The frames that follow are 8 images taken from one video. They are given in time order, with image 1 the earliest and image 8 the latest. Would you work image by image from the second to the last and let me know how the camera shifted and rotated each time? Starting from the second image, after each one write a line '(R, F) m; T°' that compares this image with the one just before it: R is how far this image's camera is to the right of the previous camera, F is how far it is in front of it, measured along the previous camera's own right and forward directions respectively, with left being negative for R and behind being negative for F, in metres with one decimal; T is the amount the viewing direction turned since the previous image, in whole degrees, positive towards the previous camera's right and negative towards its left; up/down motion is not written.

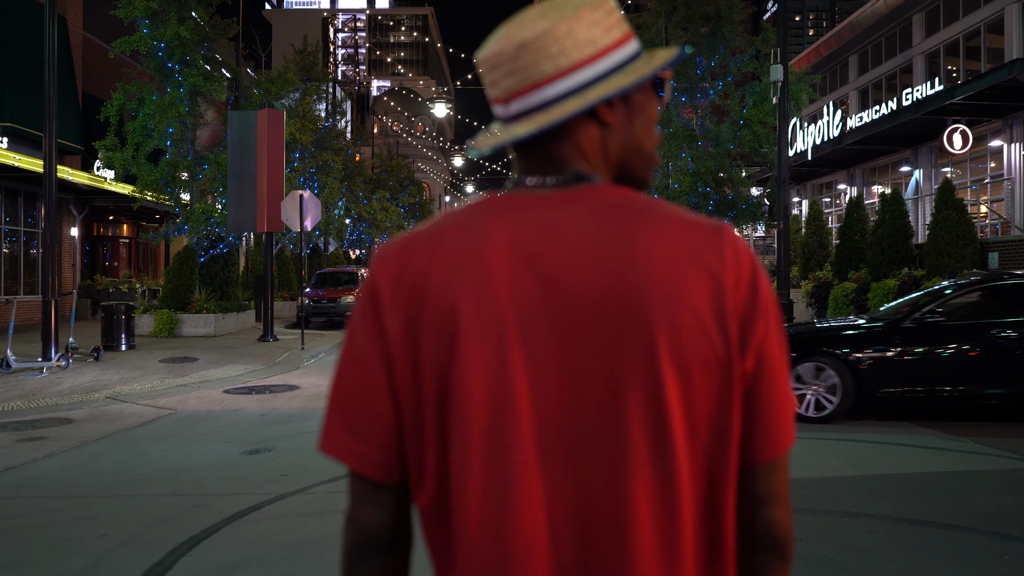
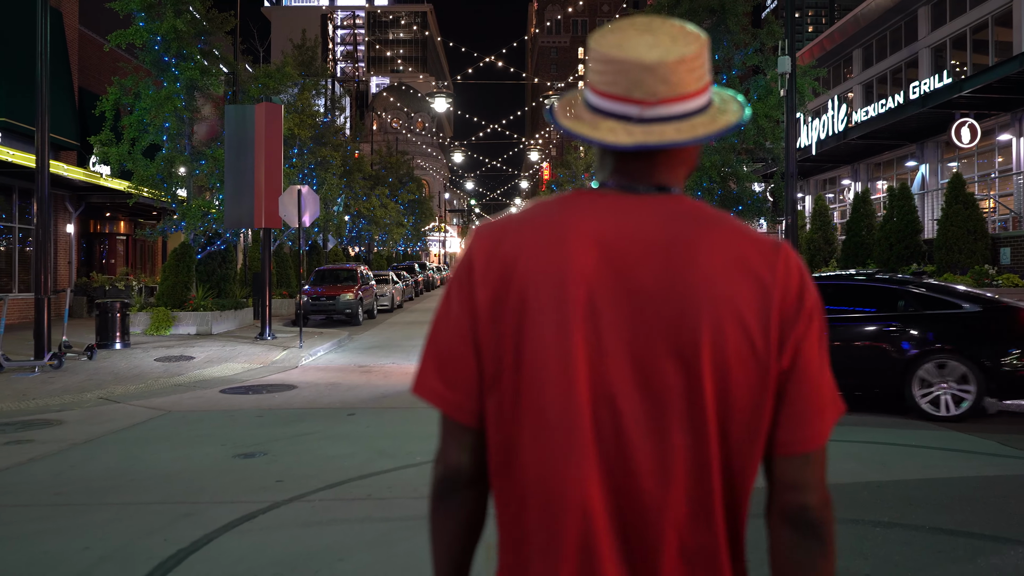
(-0.1, +0.3) m; 0°
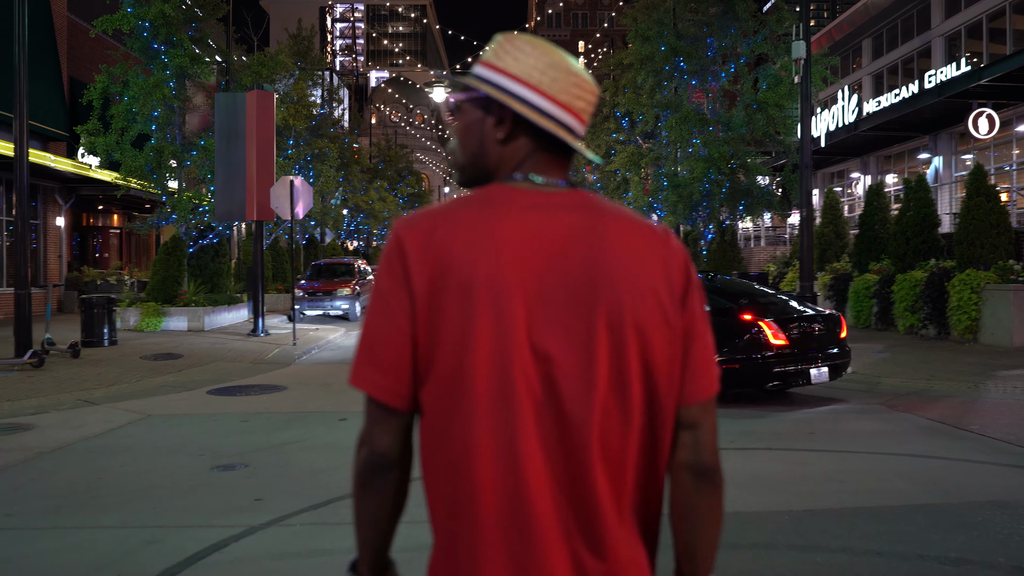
(0.0, +0.7) m; 0°
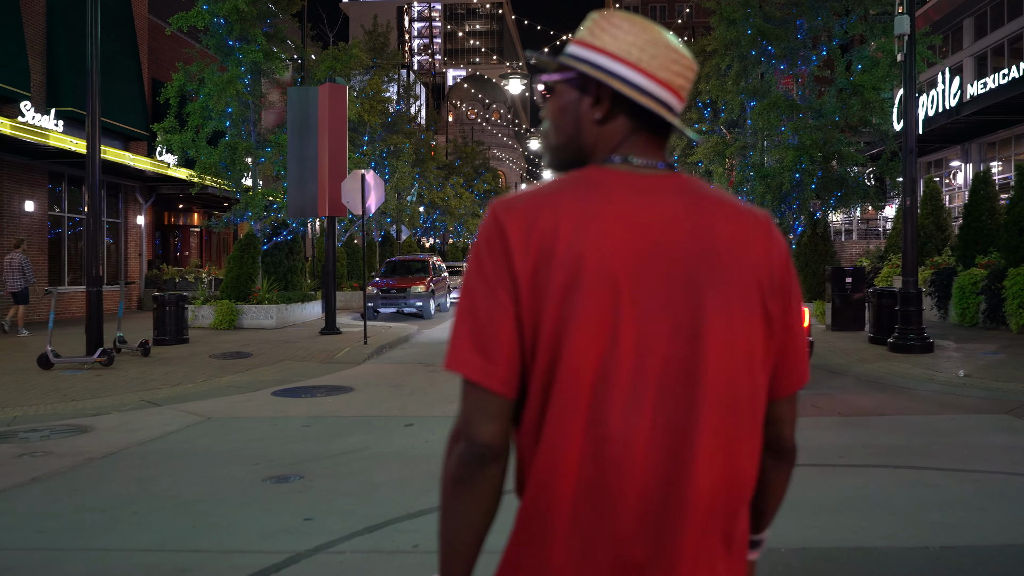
(0.0, +0.7) m; -5°
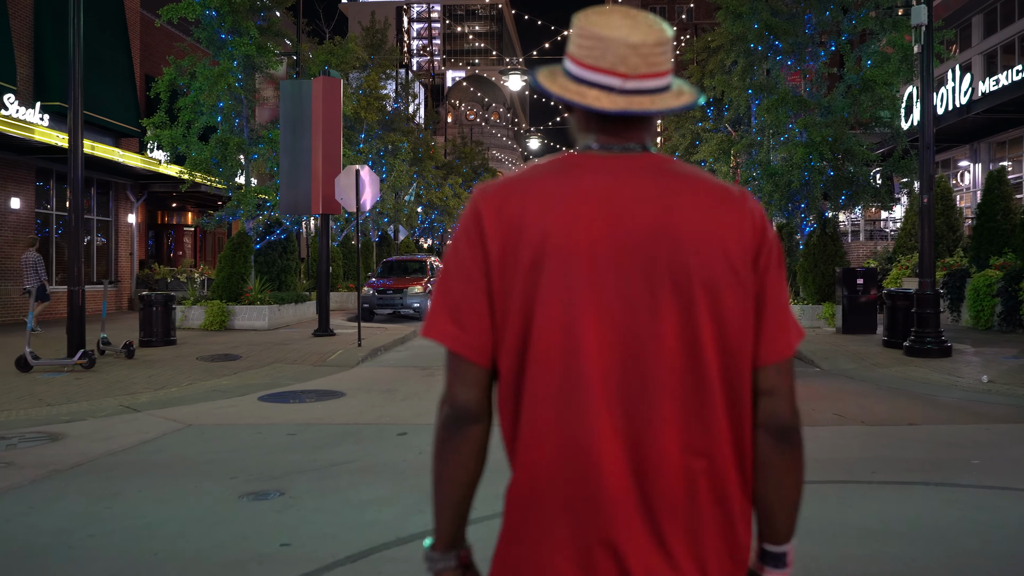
(0.0, +0.6) m; 0°
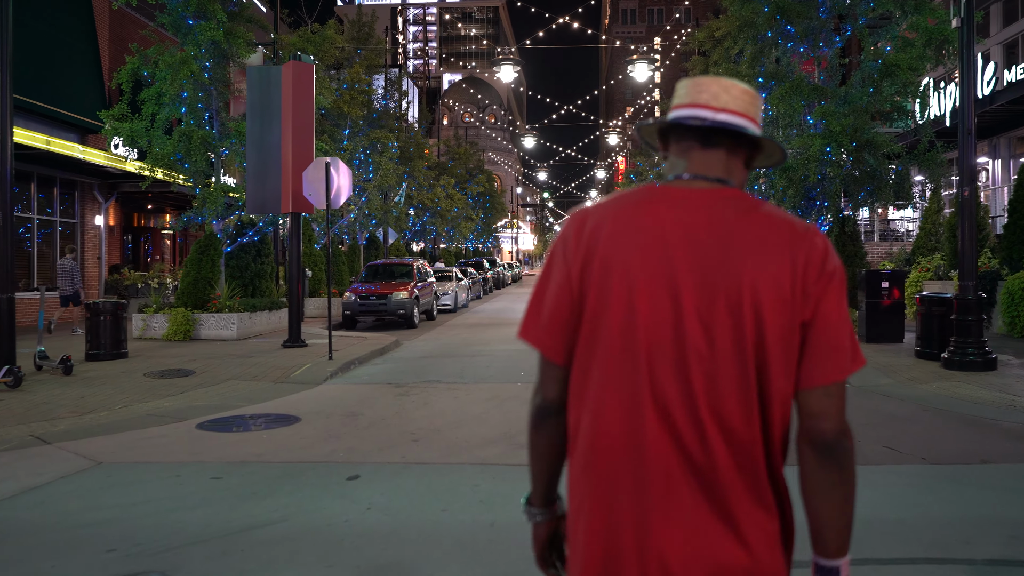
(+0.2, +1.6) m; 0°
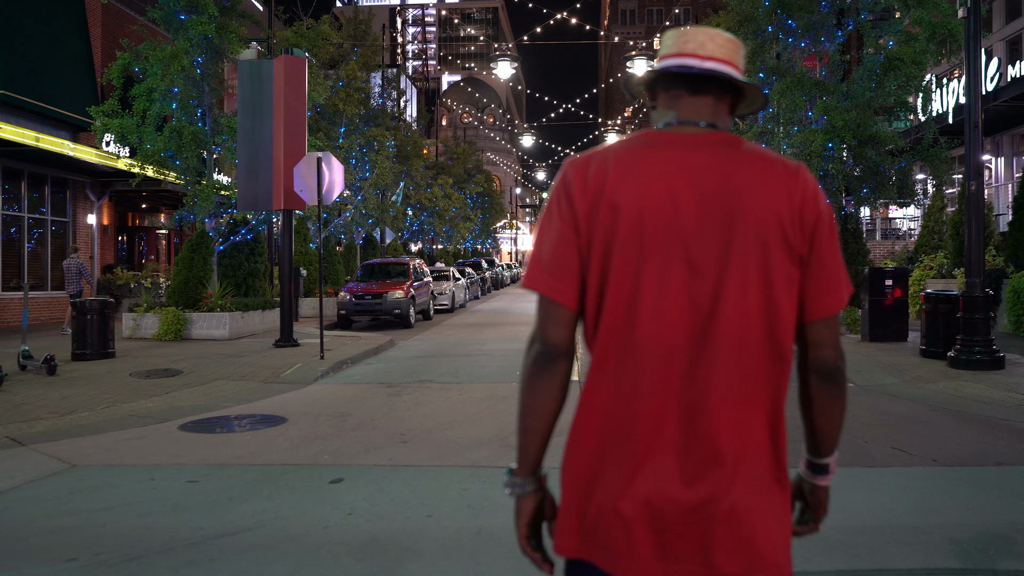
(+0.1, +0.3) m; 0°
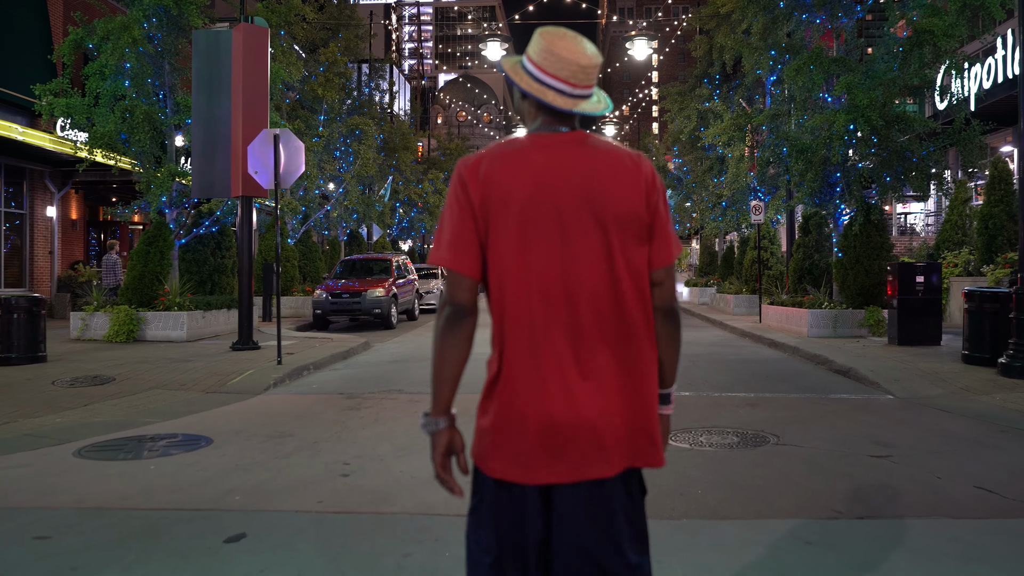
(+0.2, +1.6) m; 0°
